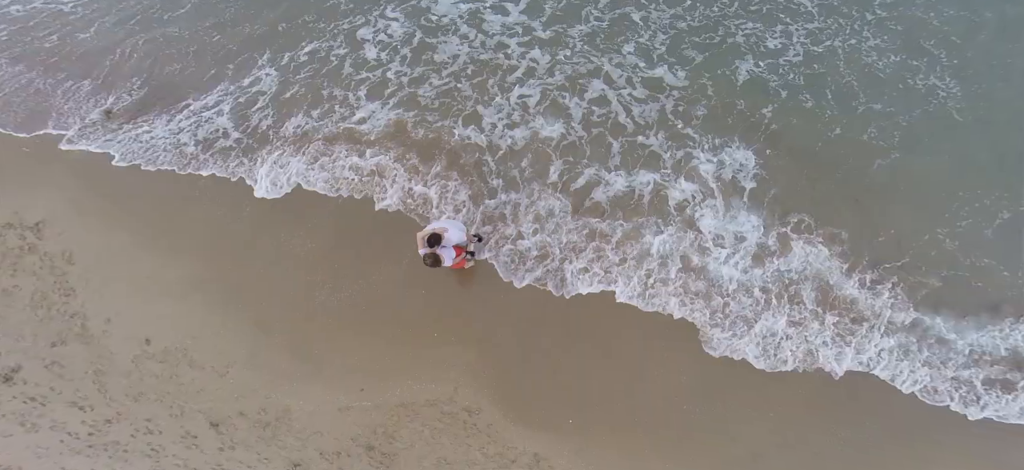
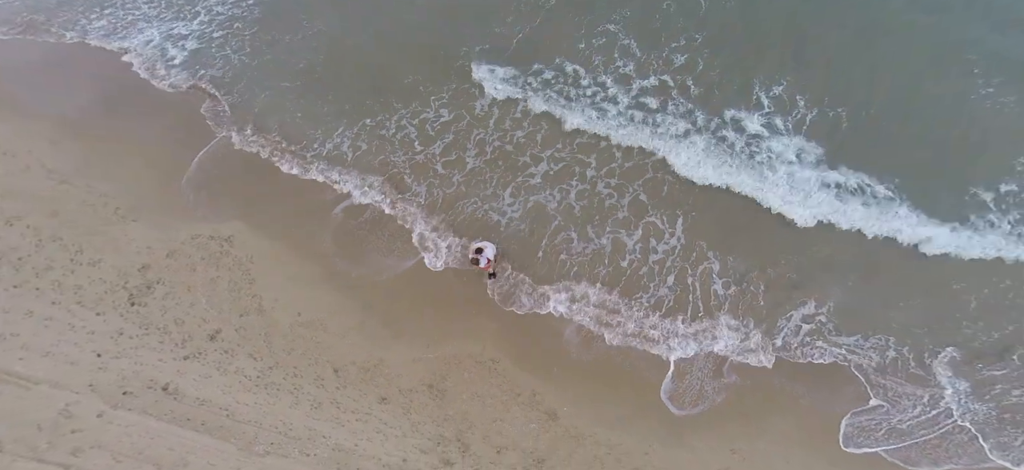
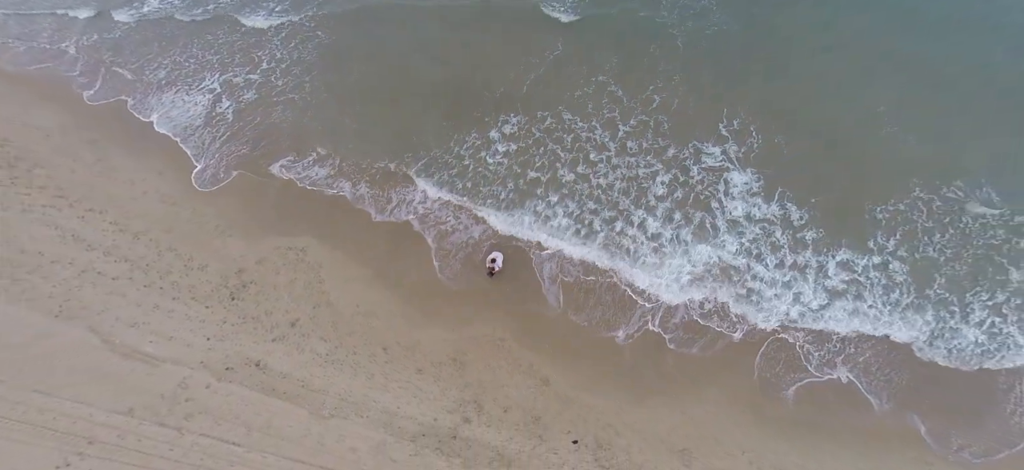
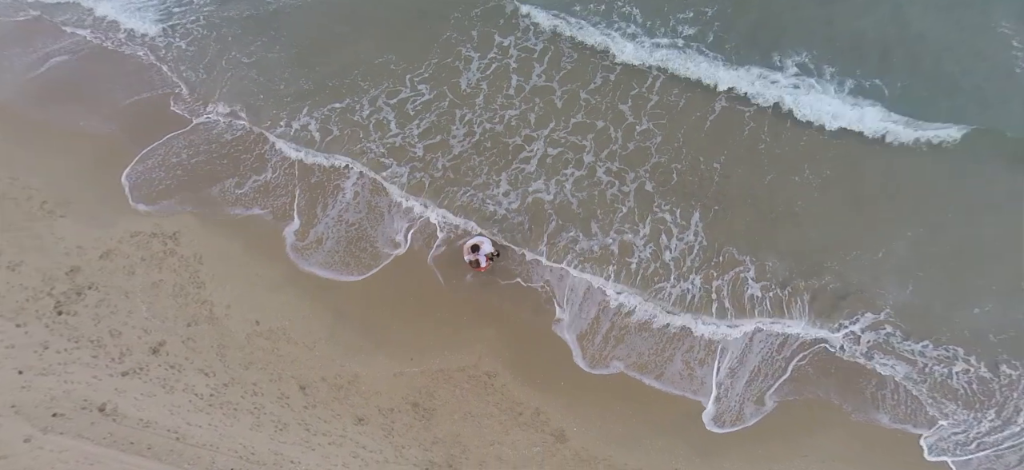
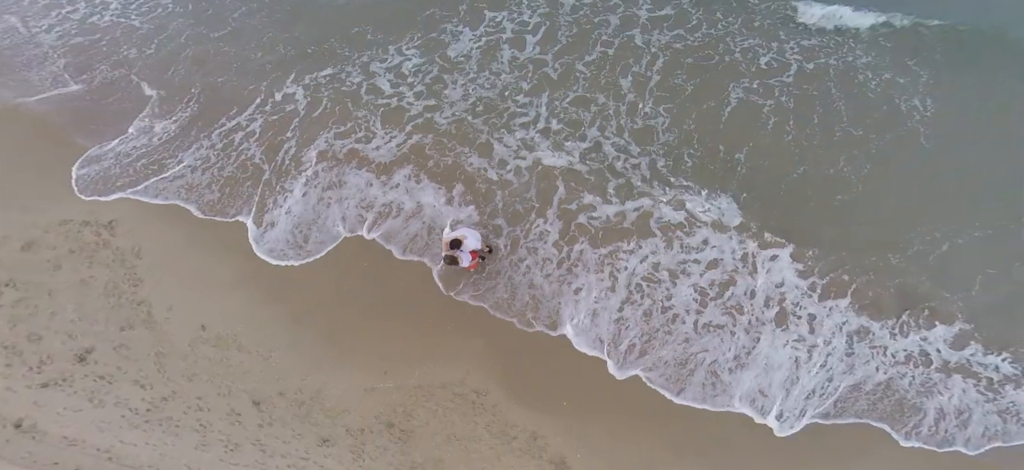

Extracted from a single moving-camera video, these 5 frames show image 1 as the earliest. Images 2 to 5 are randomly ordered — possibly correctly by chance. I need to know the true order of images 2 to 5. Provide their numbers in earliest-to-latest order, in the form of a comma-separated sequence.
5, 4, 2, 3
